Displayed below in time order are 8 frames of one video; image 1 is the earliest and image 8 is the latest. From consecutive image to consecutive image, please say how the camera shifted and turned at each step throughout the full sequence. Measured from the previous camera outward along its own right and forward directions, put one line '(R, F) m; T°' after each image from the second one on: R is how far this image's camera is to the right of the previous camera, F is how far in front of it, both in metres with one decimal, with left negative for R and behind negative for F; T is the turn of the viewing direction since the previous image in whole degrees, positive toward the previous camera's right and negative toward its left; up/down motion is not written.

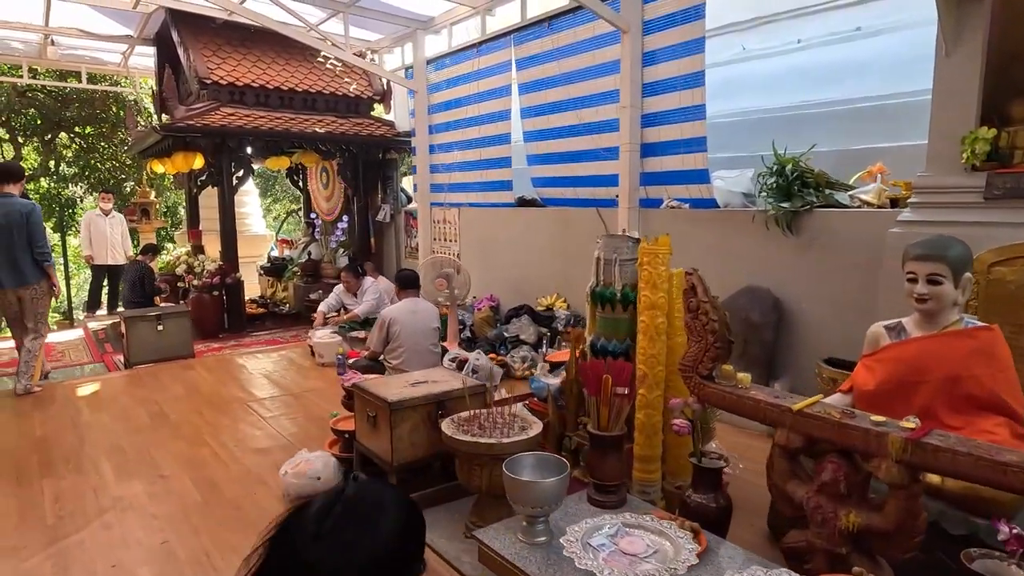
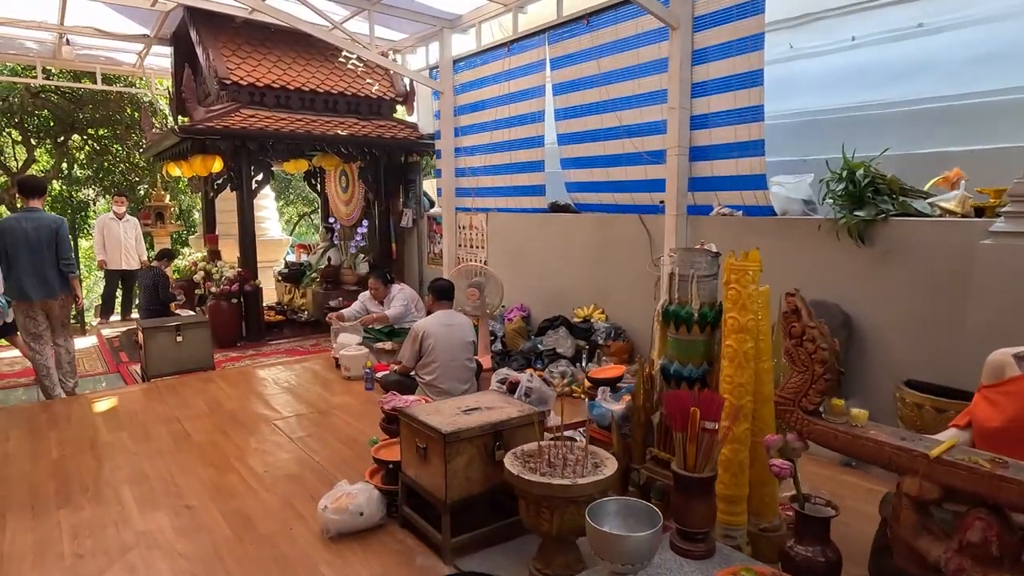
(-0.2, +0.3) m; -1°
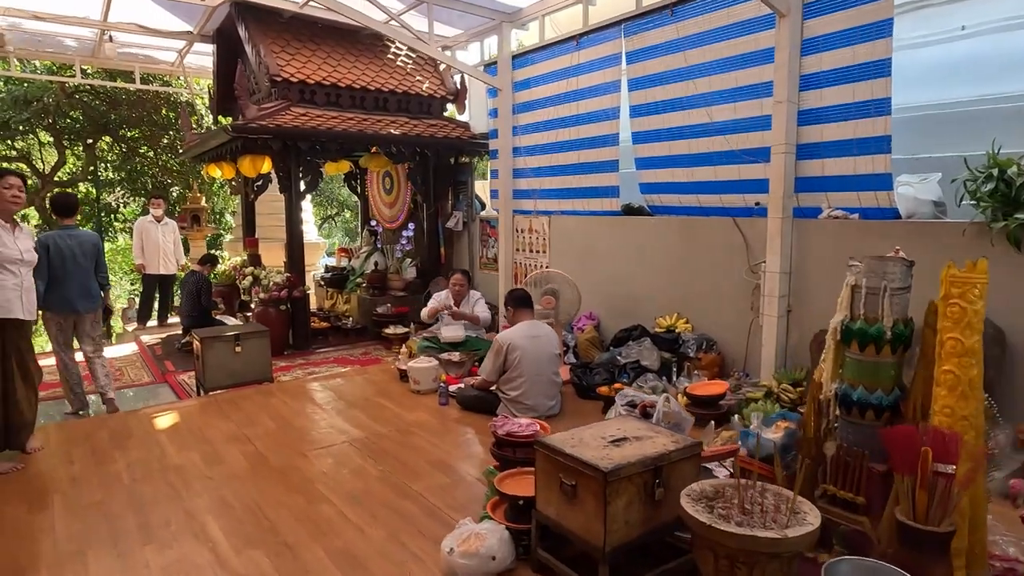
(-0.6, +0.4) m; -1°
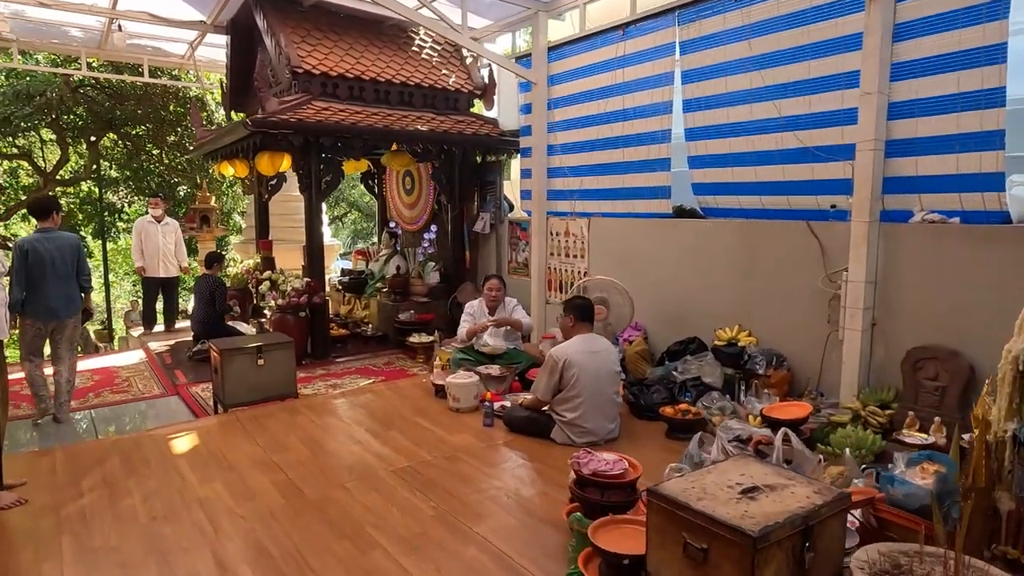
(-0.4, +0.4) m; 0°
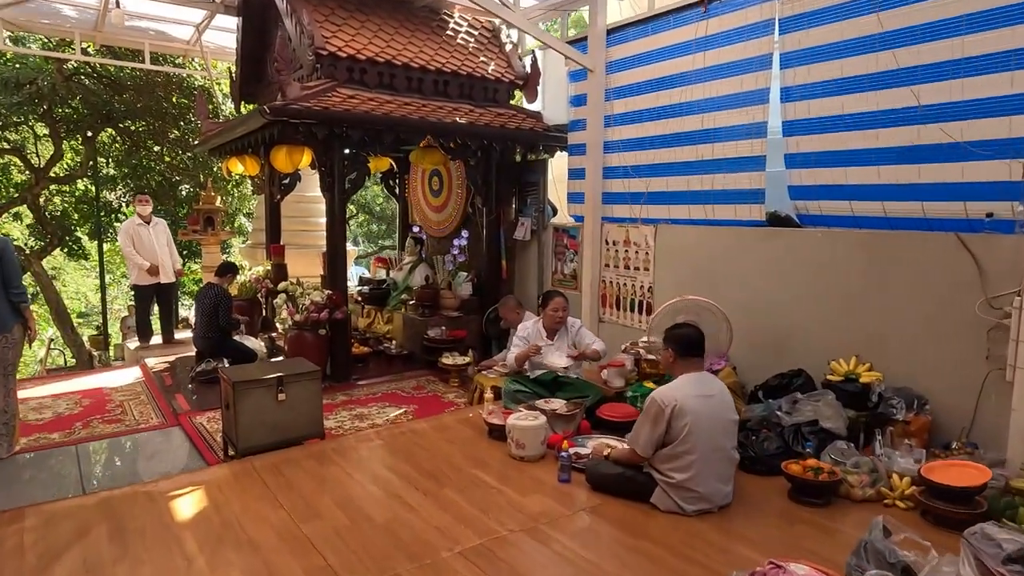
(-0.5, +0.8) m; 0°
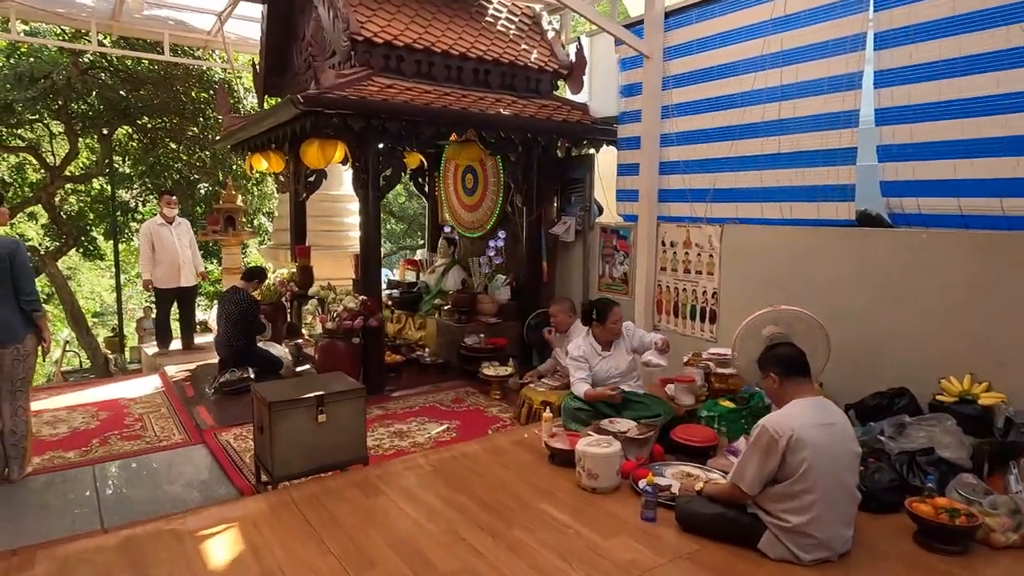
(-0.3, +0.5) m; -1°
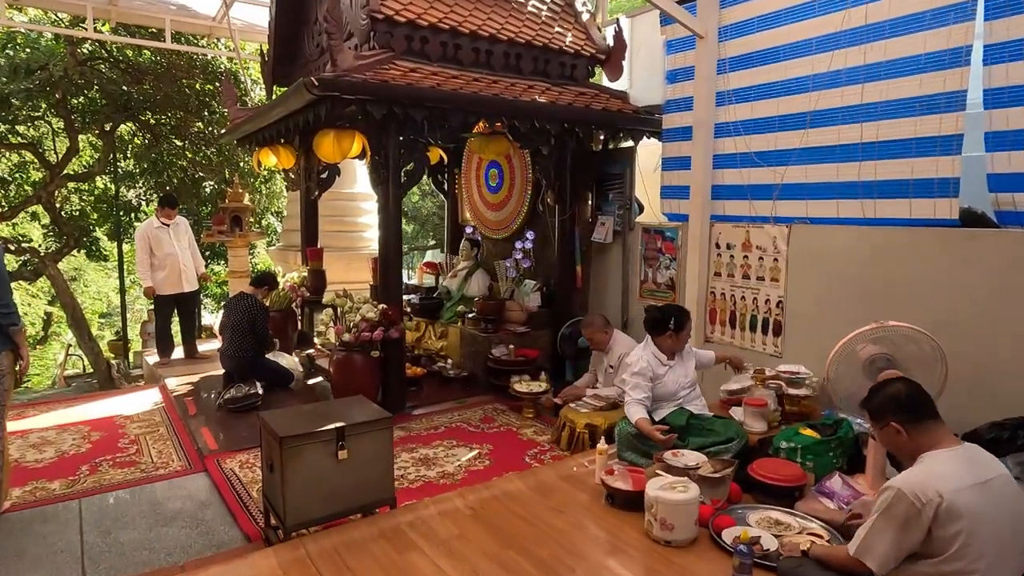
(-0.2, +0.6) m; -1°
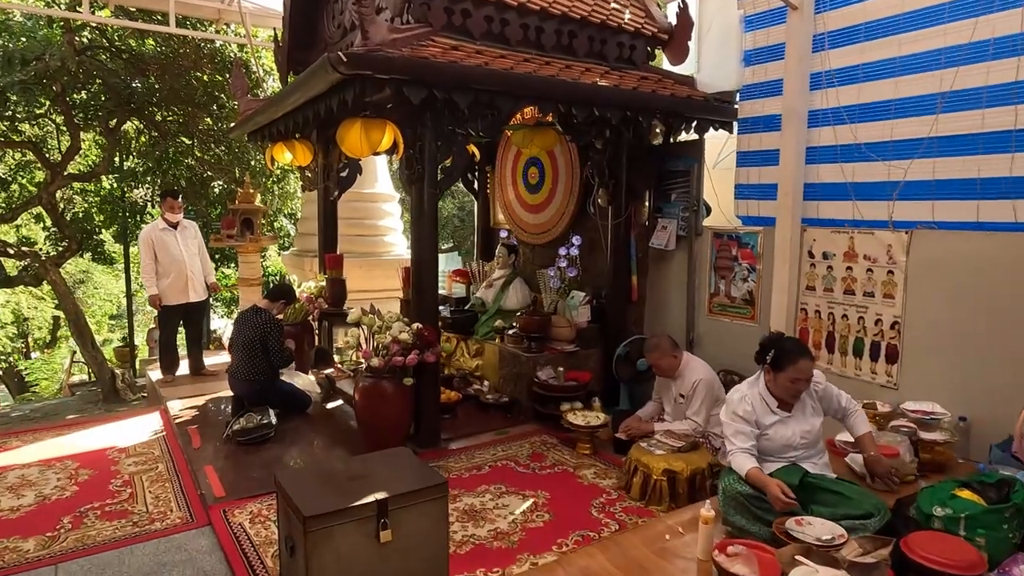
(-0.3, +0.7) m; -1°
